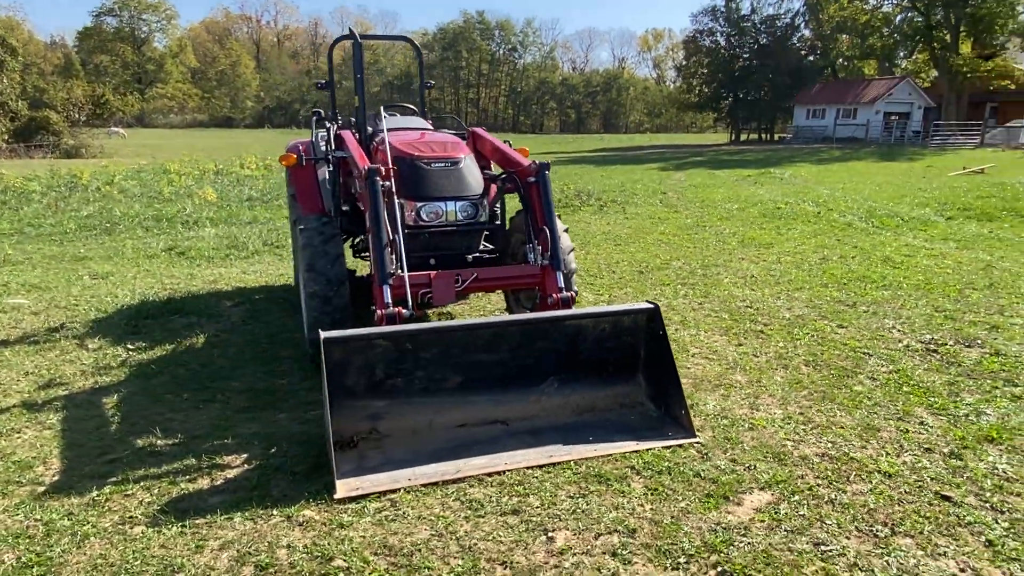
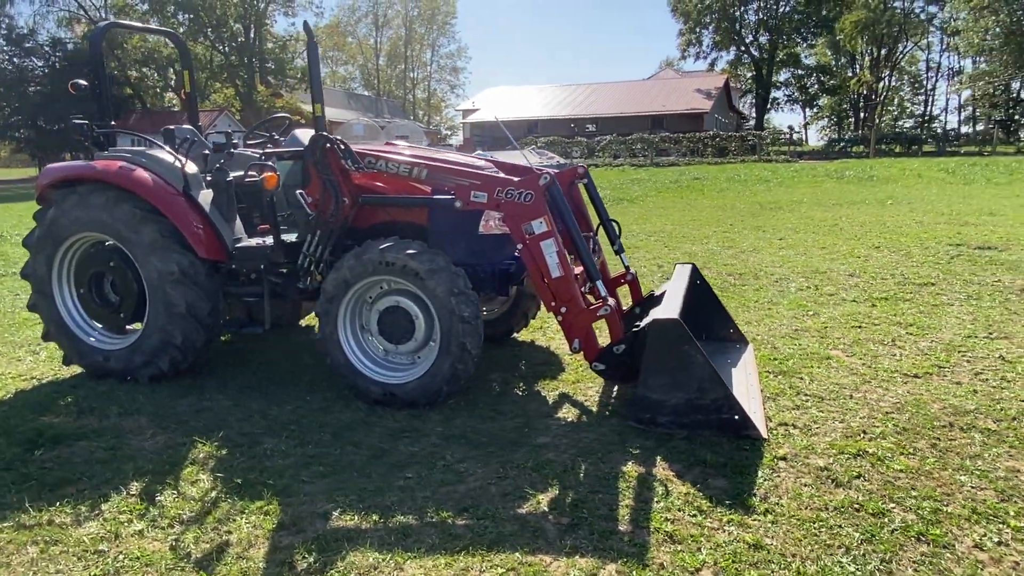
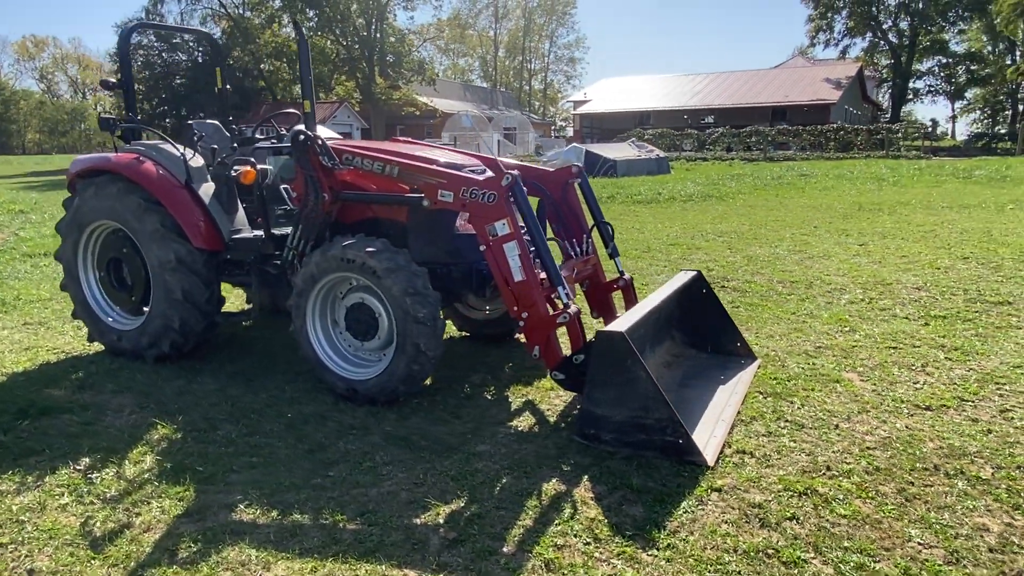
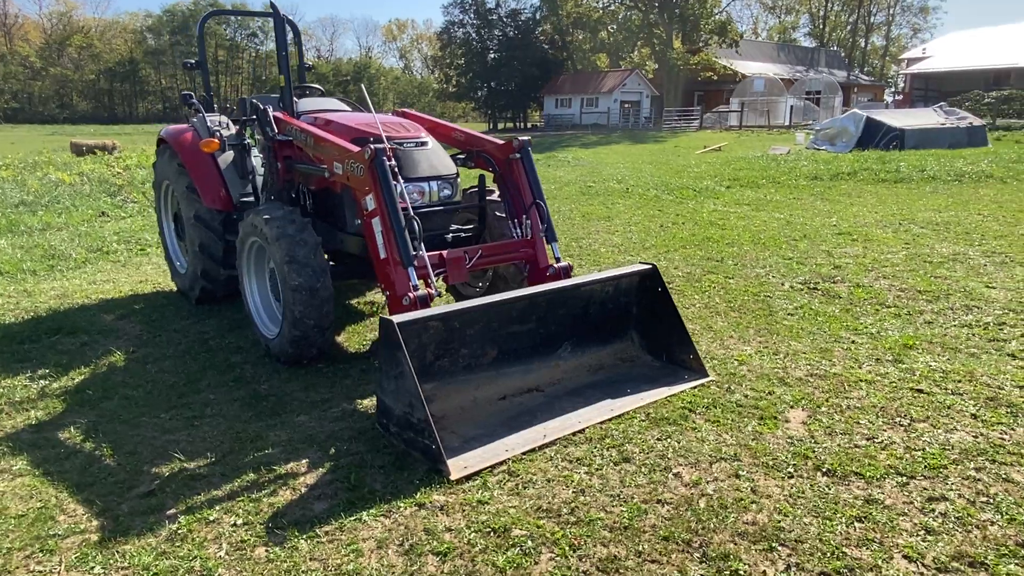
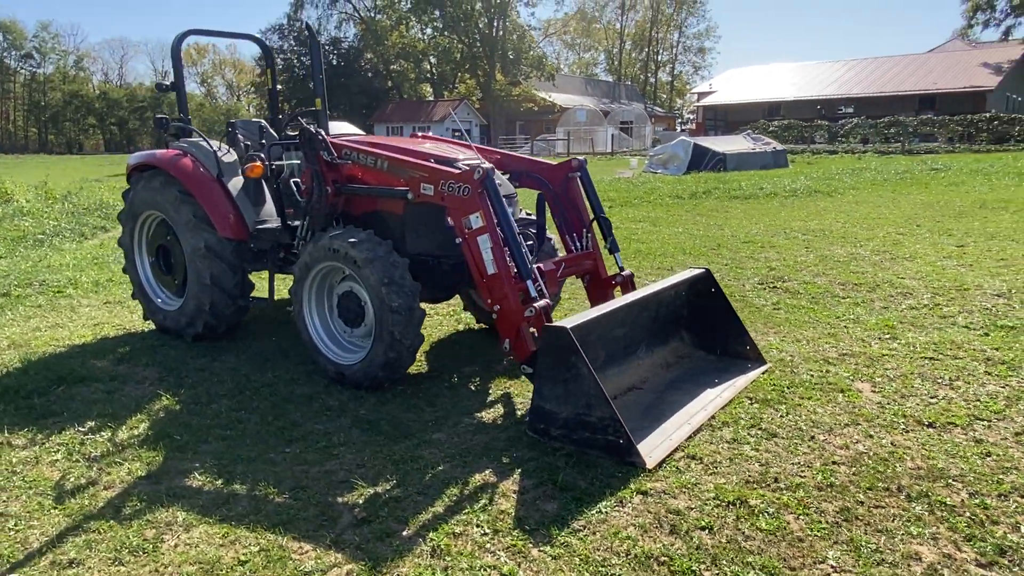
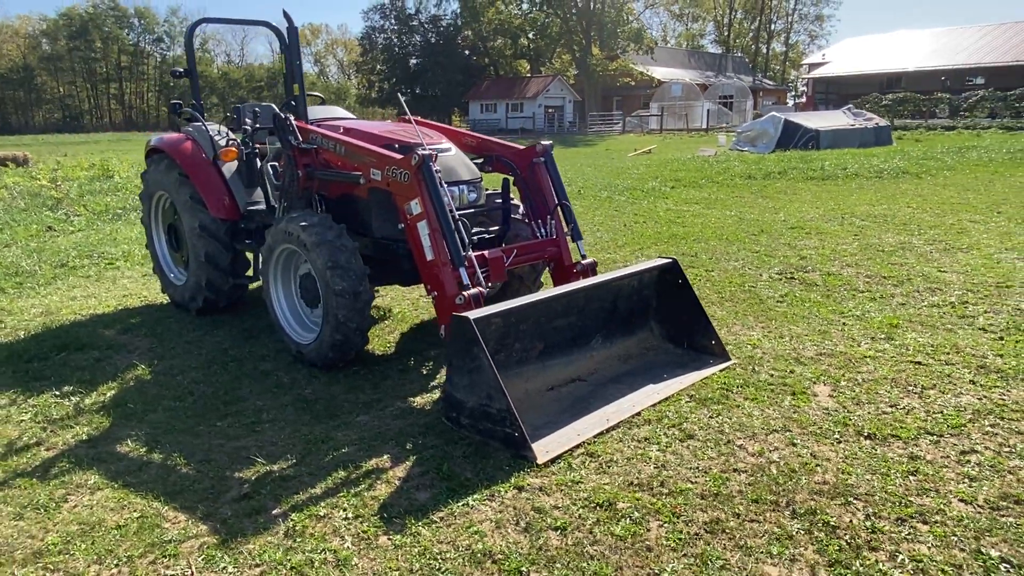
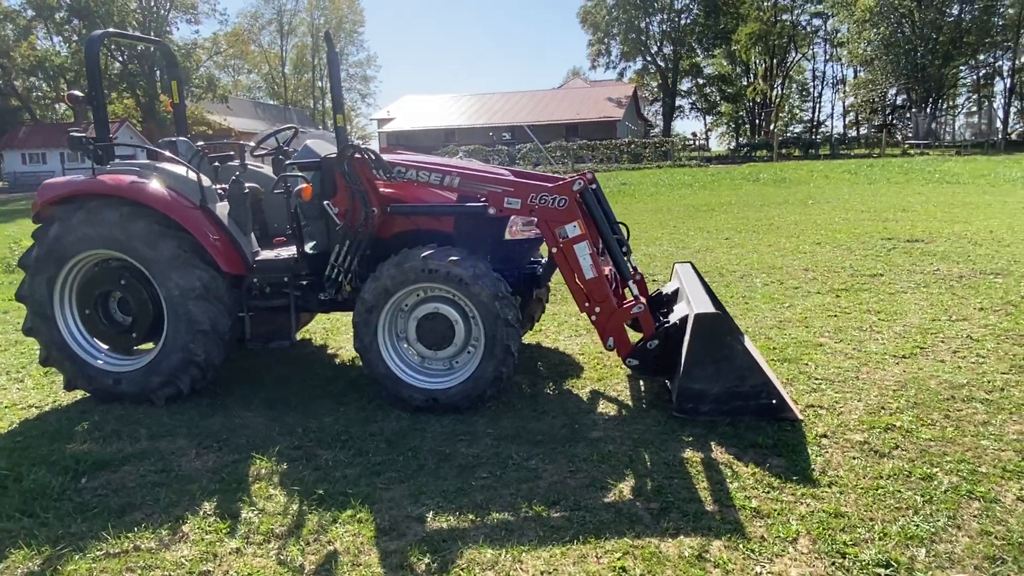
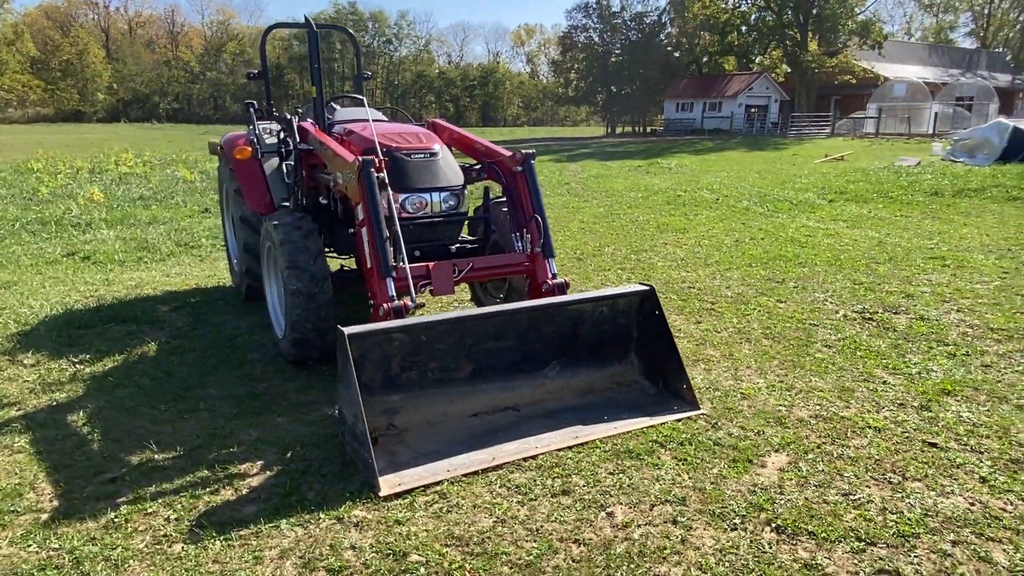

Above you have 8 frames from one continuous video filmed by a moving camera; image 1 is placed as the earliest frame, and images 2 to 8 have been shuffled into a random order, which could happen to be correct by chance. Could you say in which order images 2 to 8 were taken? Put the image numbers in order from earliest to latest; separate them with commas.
8, 4, 6, 5, 3, 2, 7
